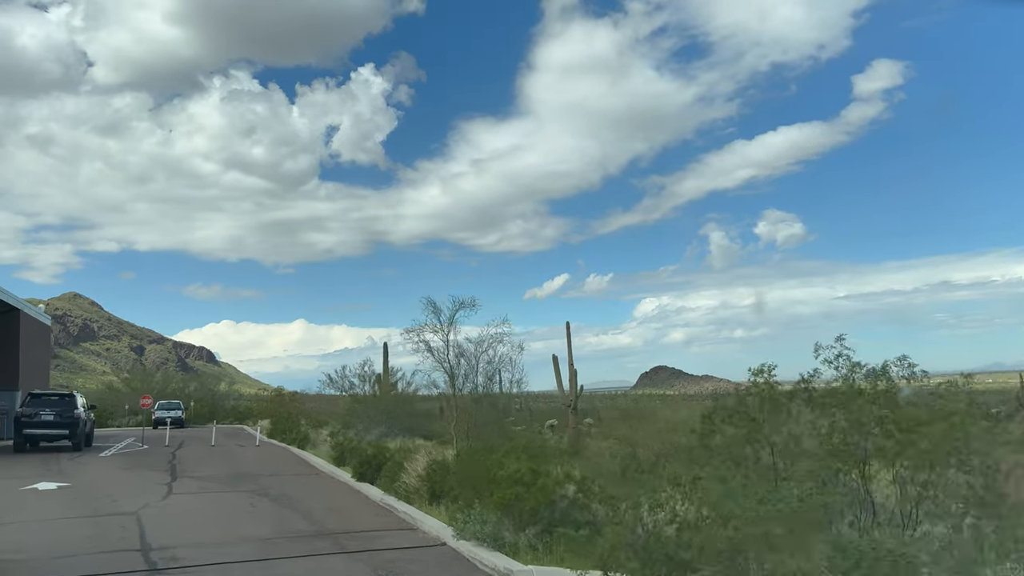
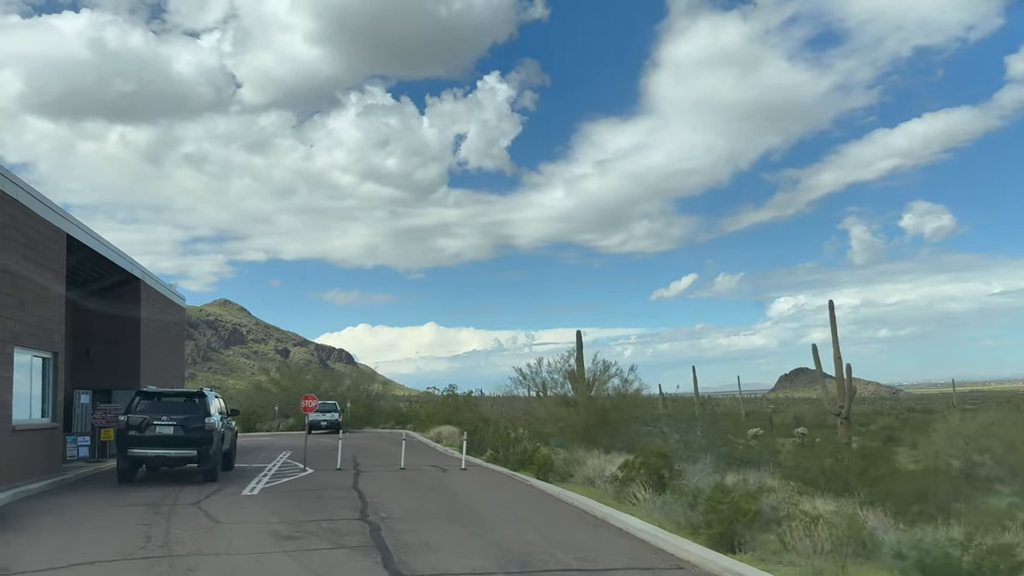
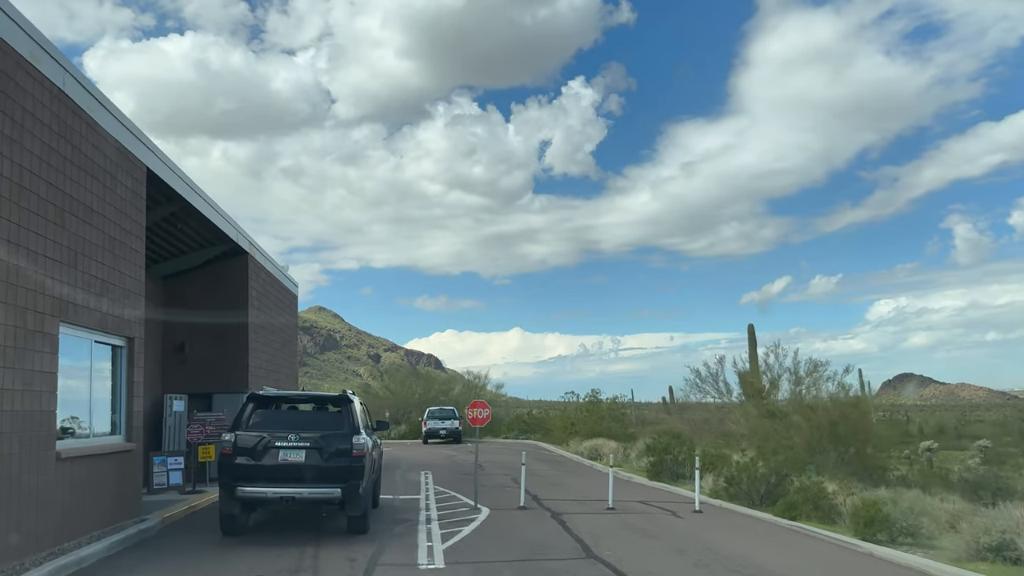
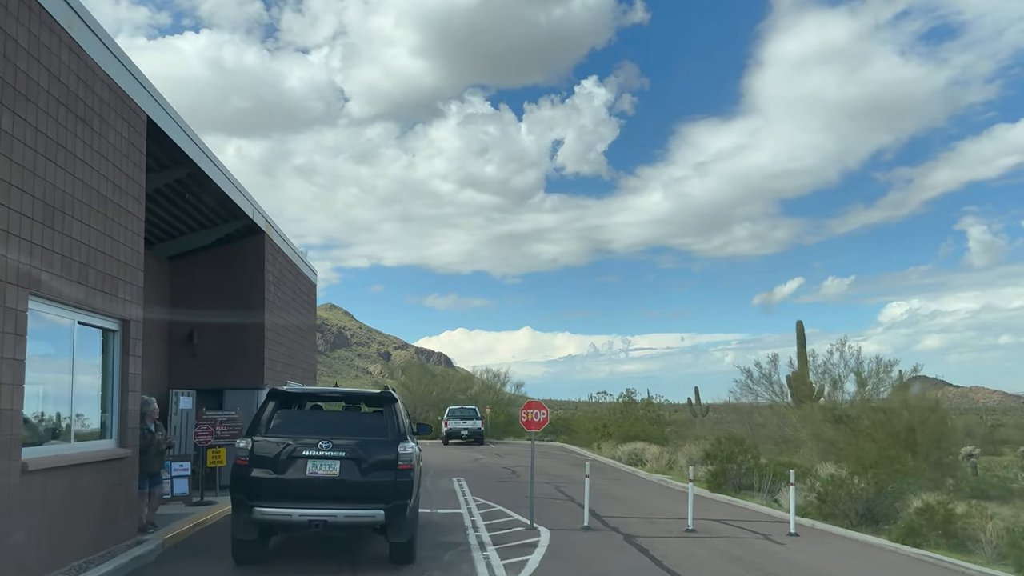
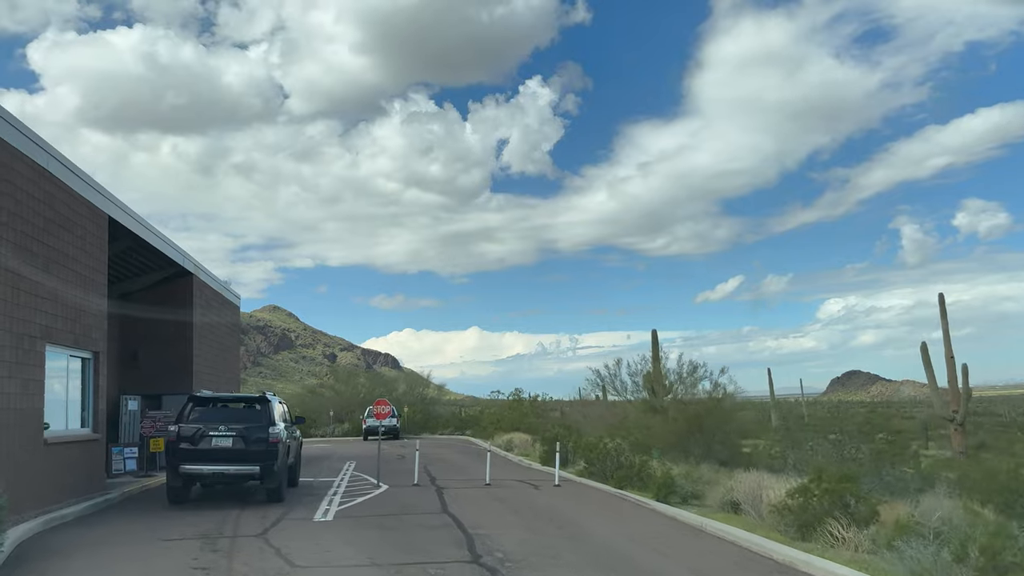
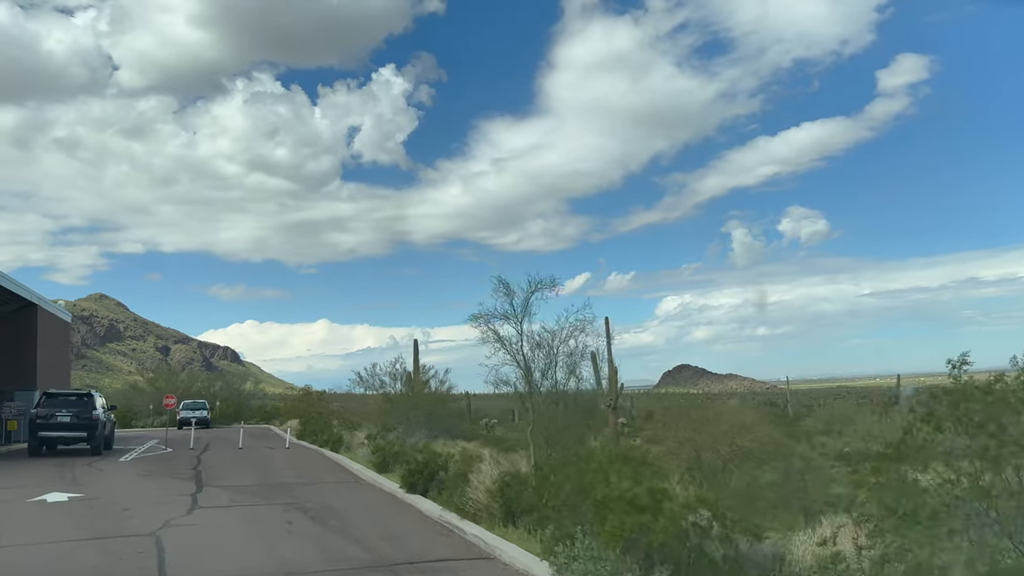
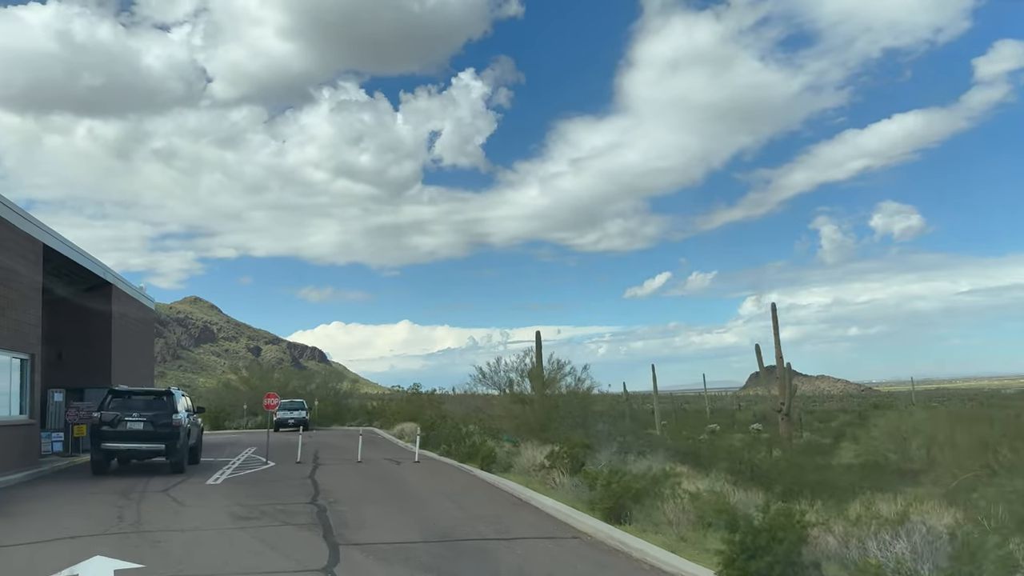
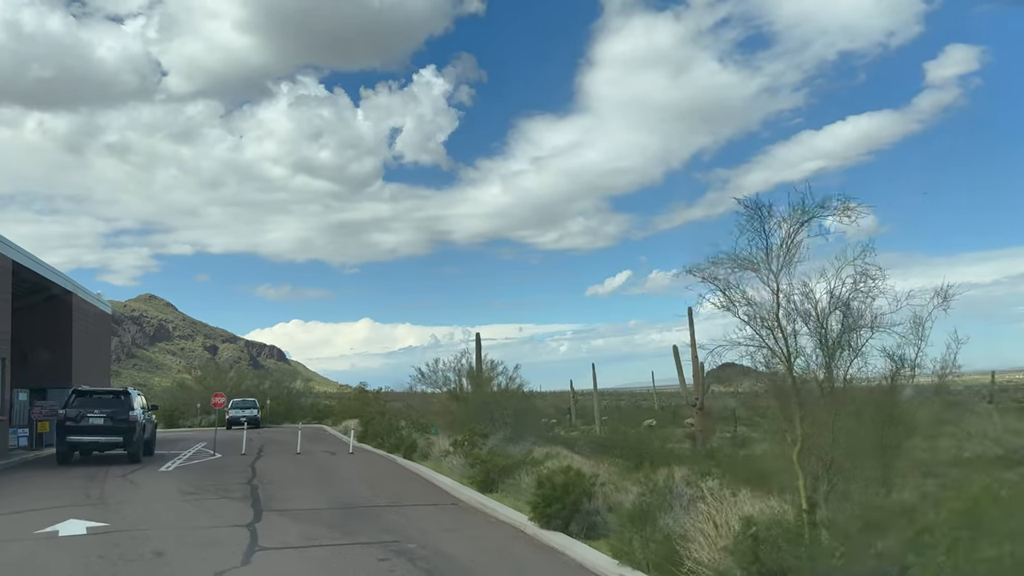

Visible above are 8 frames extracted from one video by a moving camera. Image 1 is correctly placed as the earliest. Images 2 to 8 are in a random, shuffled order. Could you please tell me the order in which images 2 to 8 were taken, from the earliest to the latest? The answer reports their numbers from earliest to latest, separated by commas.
6, 8, 7, 2, 5, 3, 4
